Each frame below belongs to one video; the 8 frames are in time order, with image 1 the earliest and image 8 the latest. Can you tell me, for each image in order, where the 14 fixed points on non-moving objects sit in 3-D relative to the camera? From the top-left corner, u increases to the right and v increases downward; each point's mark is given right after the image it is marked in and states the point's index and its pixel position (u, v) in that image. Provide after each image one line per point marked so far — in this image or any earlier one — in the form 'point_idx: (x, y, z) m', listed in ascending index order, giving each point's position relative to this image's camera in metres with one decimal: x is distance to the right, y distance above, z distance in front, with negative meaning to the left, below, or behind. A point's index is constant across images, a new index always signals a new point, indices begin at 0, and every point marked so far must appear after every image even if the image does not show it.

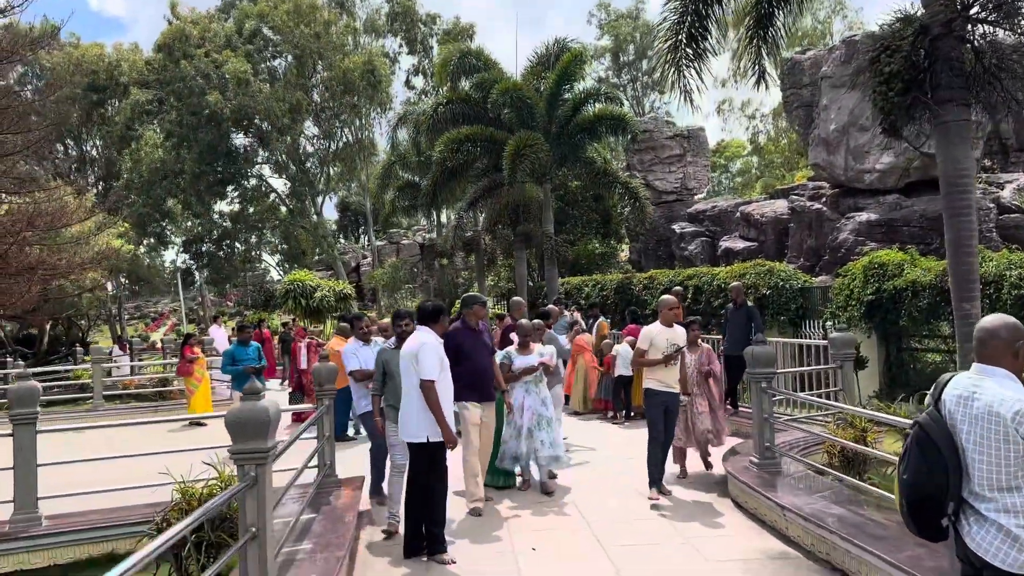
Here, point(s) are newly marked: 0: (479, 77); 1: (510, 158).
0: (-0.8, +4.8, +18.1) m
1: (0.0, +2.6, +16.0) m
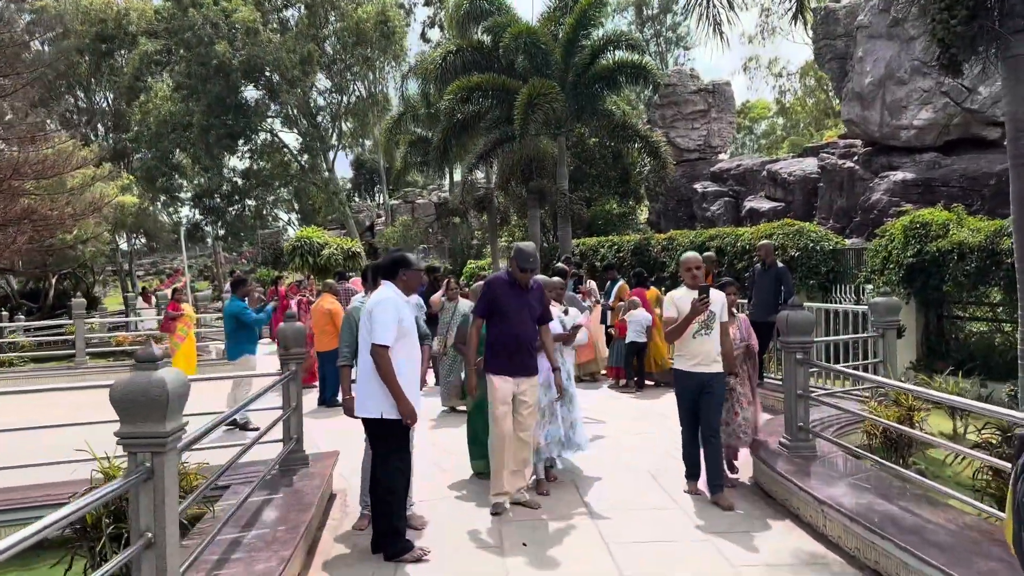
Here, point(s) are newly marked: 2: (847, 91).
0: (-0.4, +5.7, +17.1) m
1: (+0.2, +3.4, +15.1) m
2: (+7.5, +4.4, +18.1) m
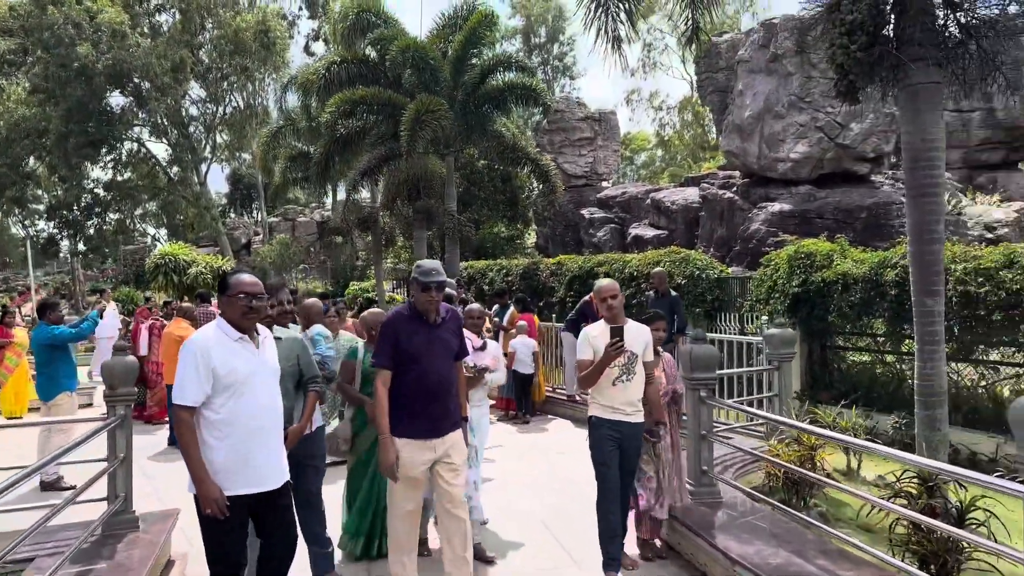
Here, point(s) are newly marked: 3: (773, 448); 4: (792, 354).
0: (-2.8, +5.2, +16.5) m
1: (-1.9, +2.9, +14.5) m
2: (+5.0, +3.8, +18.5) m
3: (+1.8, -1.1, +5.5) m
4: (+2.2, -0.5, +6.3) m
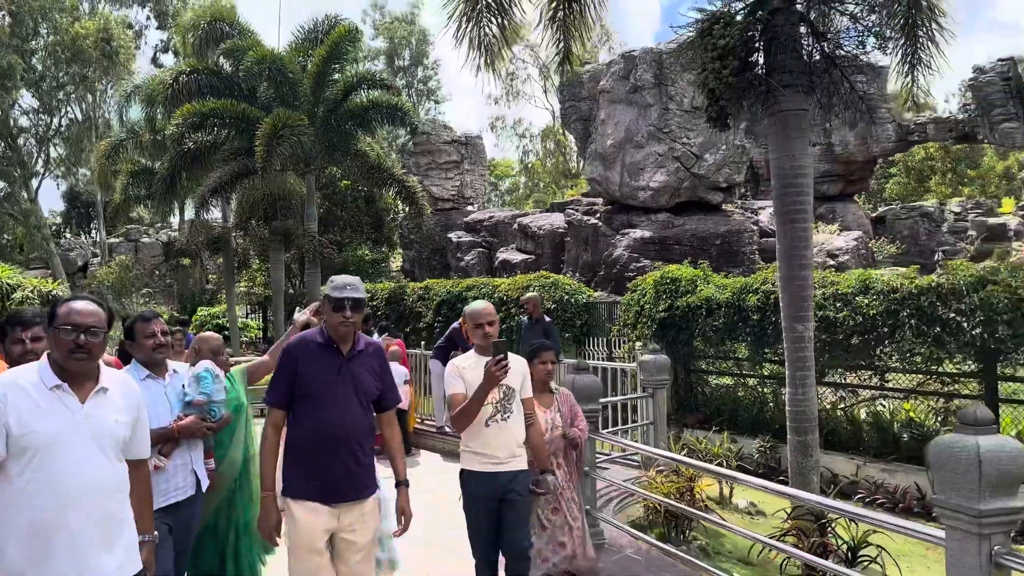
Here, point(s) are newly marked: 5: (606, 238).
0: (-5.4, +4.7, +15.5) m
1: (-4.2, +2.5, +13.7) m
2: (+1.8, +3.2, +18.8) m
3: (+0.9, -1.3, +5.3) m
4: (+1.2, -0.7, +6.1) m
5: (+2.1, +1.1, +17.6) m
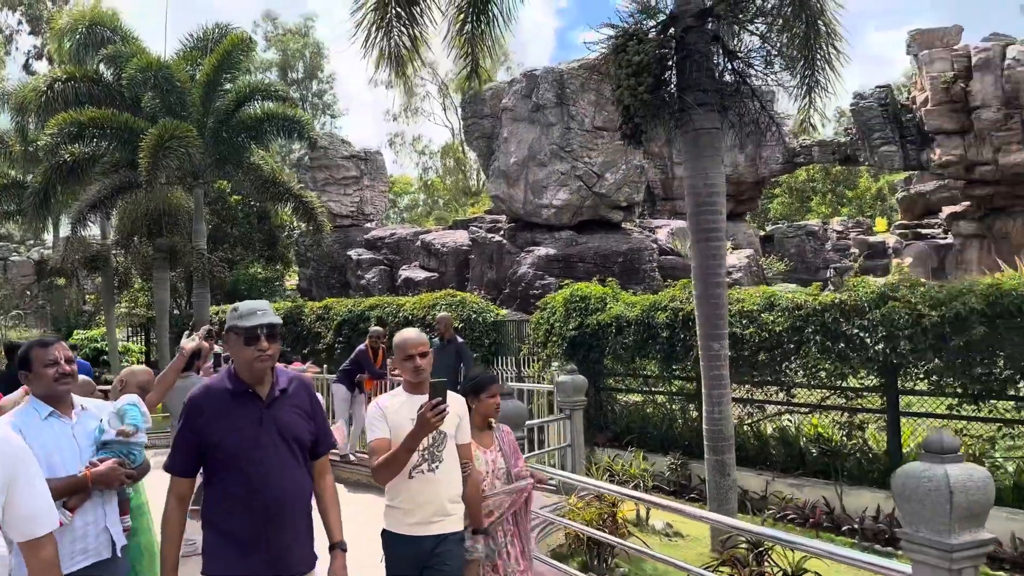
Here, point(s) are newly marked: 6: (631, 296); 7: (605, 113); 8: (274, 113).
0: (-7.3, +4.3, +14.6) m
1: (-5.8, +2.1, +12.8) m
2: (-0.4, +2.8, +18.7) m
3: (+0.4, -1.4, +5.1) m
4: (+0.5, -0.8, +6.0) m
5: (0.0, +0.7, +17.5) m
6: (+1.3, -0.1, +8.9) m
7: (+2.0, +3.8, +17.5) m
8: (-4.3, +3.1, +14.5) m
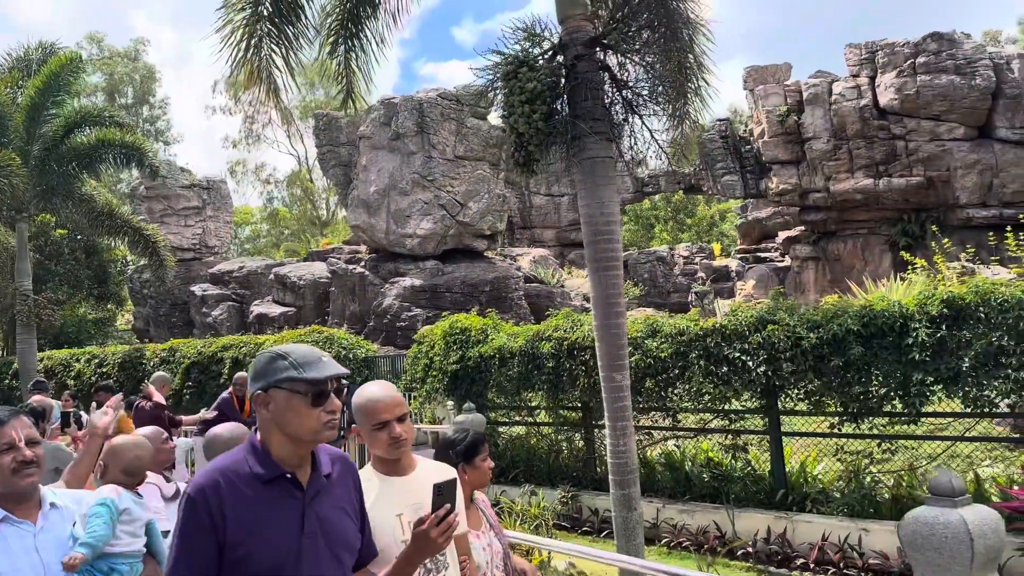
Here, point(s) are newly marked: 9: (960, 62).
0: (-9.6, +3.5, +12.9) m
1: (-7.8, +1.5, +11.4) m
2: (-3.6, +2.1, +18.2) m
3: (-0.2, -1.6, +4.8) m
4: (-0.2, -1.1, +5.7) m
5: (-2.9, 0.0, +16.9) m
6: (0.0, -0.4, +8.8) m
7: (-1.0, +3.2, +17.4) m
8: (-6.7, +2.4, +13.3) m
9: (+8.7, +4.4, +15.5) m
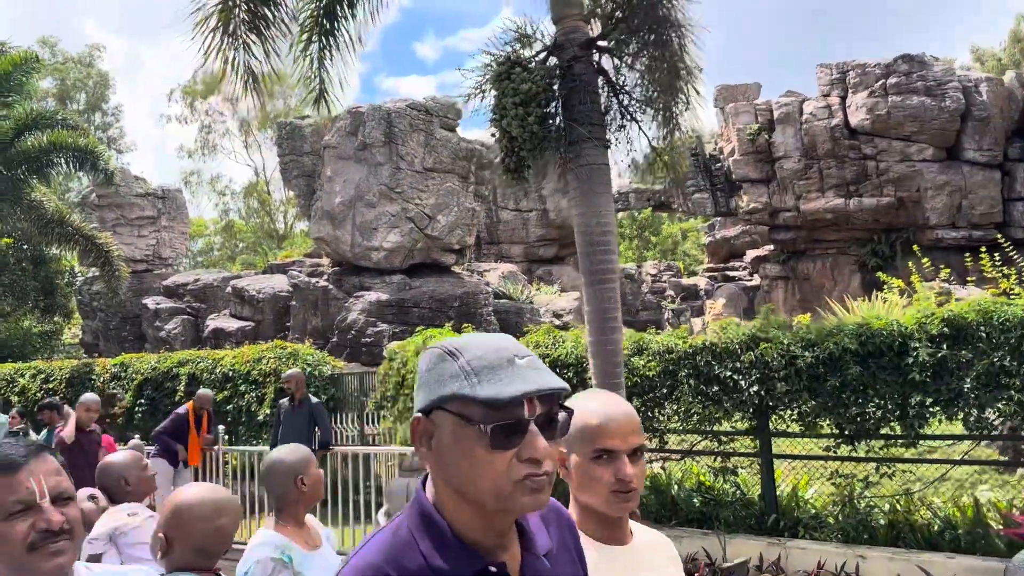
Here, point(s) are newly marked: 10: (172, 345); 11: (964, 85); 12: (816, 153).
0: (-10.0, +3.4, +12.2) m
1: (-8.1, +1.3, +10.7) m
2: (-4.3, +1.8, +17.7) m
3: (-0.2, -1.7, +4.4) m
4: (-0.3, -1.2, +5.4) m
5: (-3.6, -0.3, +16.4) m
6: (-0.3, -0.6, +8.4) m
7: (-1.6, +2.9, +17.1) m
8: (-7.1, +2.3, +12.7) m
9: (+8.2, +4.0, +15.7) m
10: (-7.7, -1.3, +18.3) m
11: (+8.8, +4.0, +15.6) m
12: (+6.3, +2.8, +16.7) m
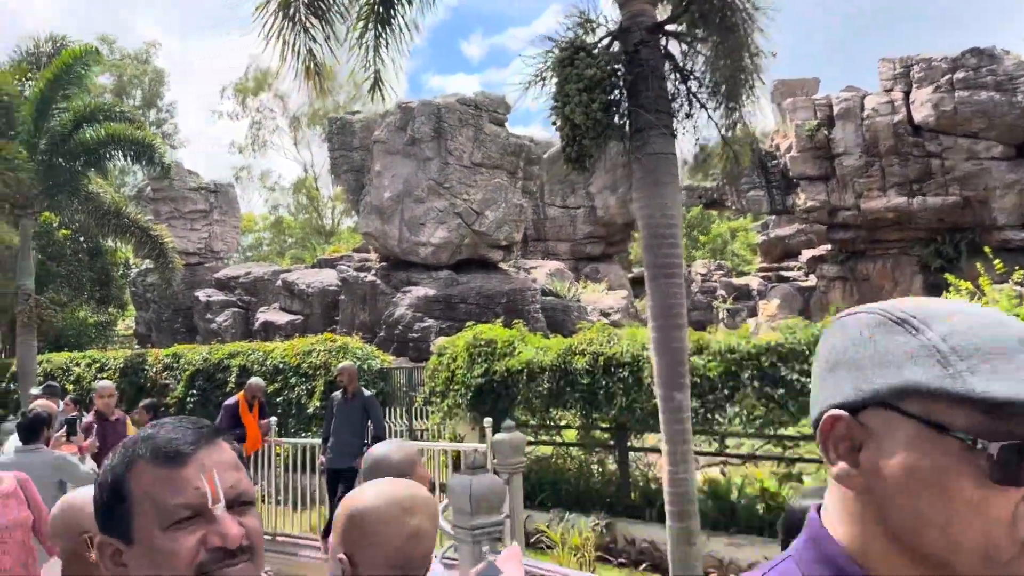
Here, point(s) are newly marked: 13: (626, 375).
0: (-9.2, +3.6, +12.5) m
1: (-7.4, +1.5, +10.9) m
2: (-3.3, +1.9, +17.7) m
3: (+0.1, -1.6, +4.3) m
4: (0.0, -1.1, +5.2) m
5: (-2.6, -0.2, +16.4) m
6: (+0.3, -0.5, +8.2) m
7: (-0.6, +2.9, +17.0) m
8: (-6.3, +2.4, +12.9) m
9: (+9.1, +3.9, +15.0) m
10: (-6.6, -1.1, +18.5) m
11: (+9.7, +3.9, +14.9) m
12: (+7.3, +2.8, +16.2) m
13: (+1.0, -0.8, +7.1) m
